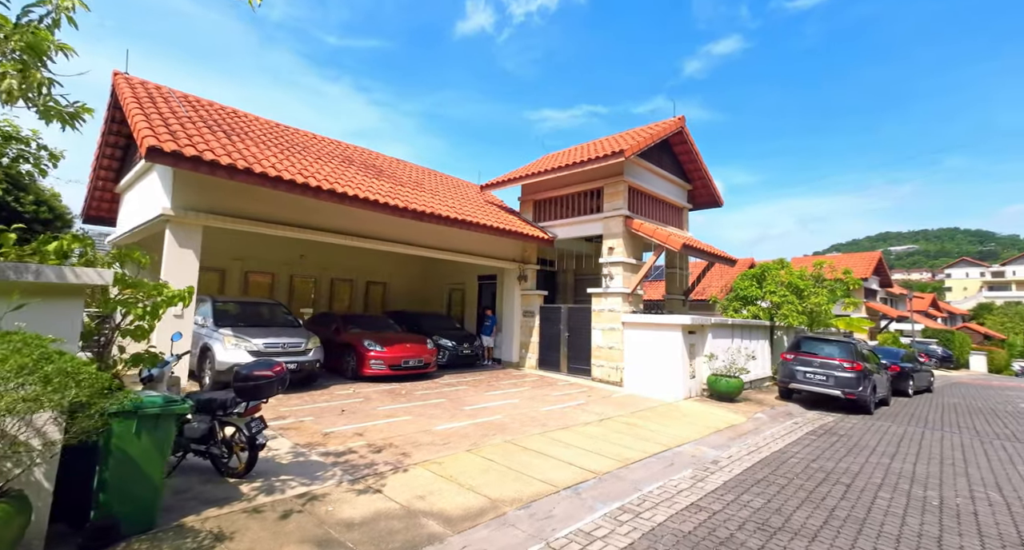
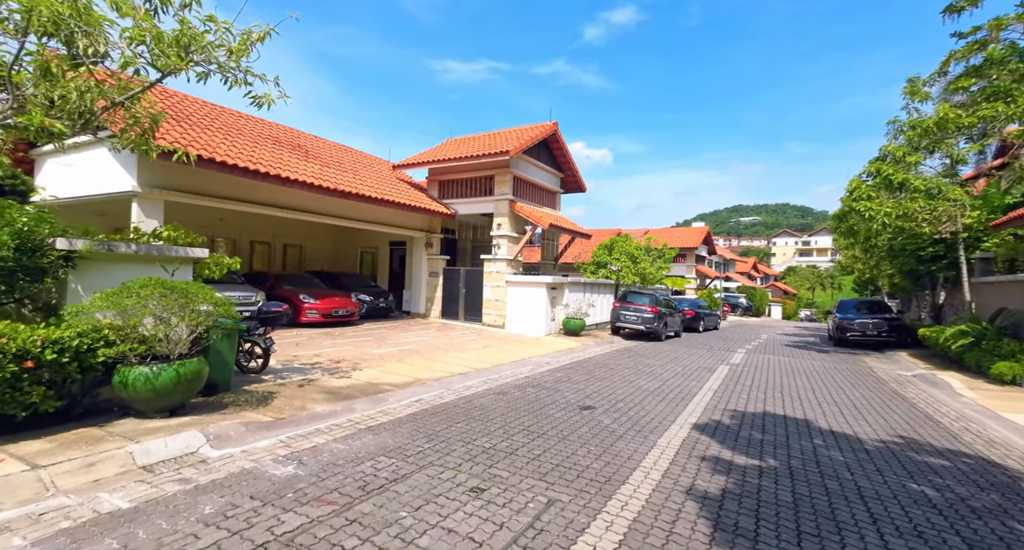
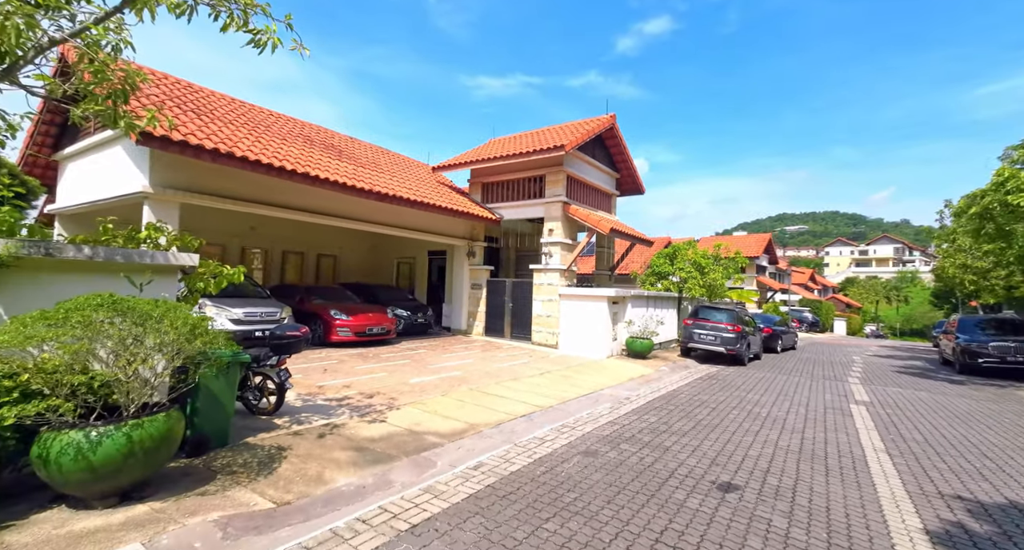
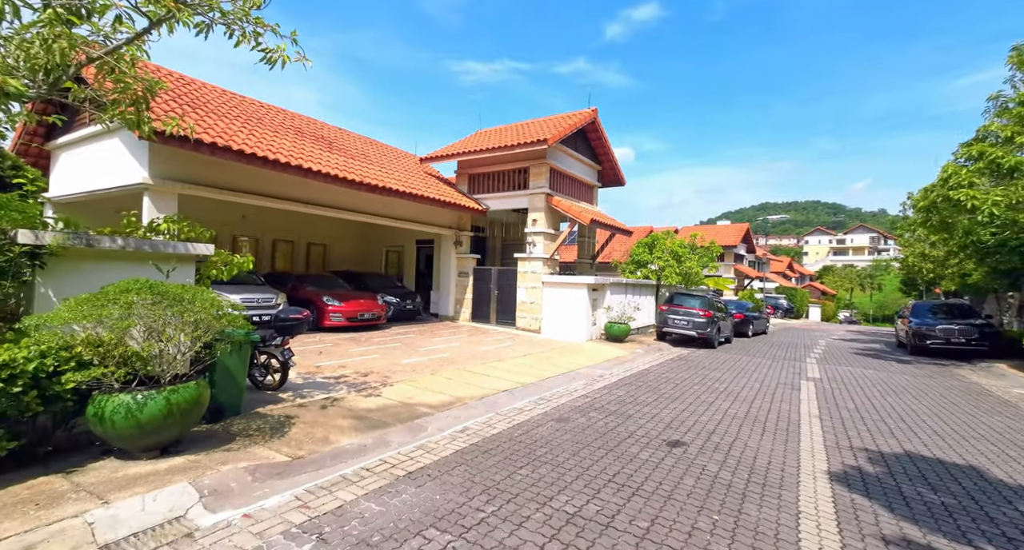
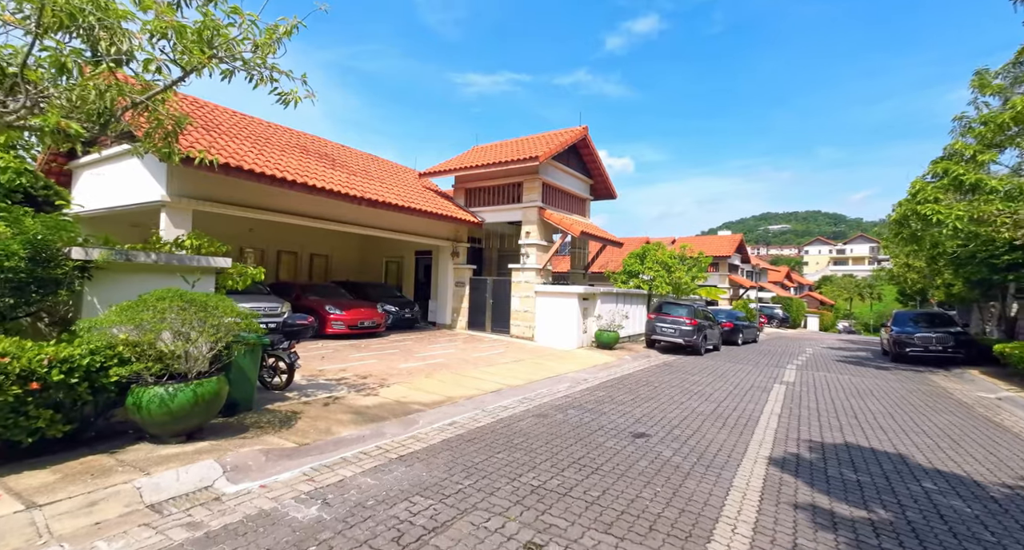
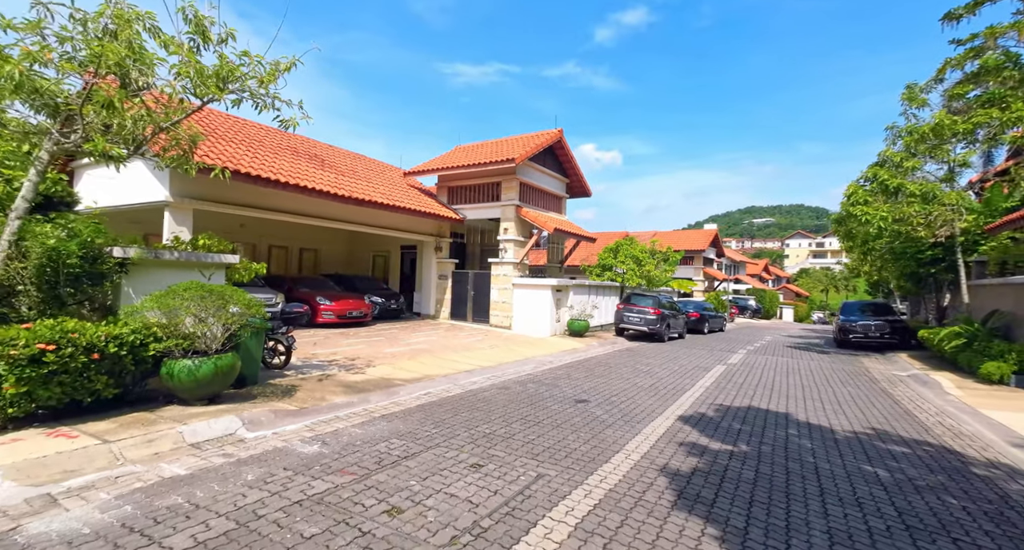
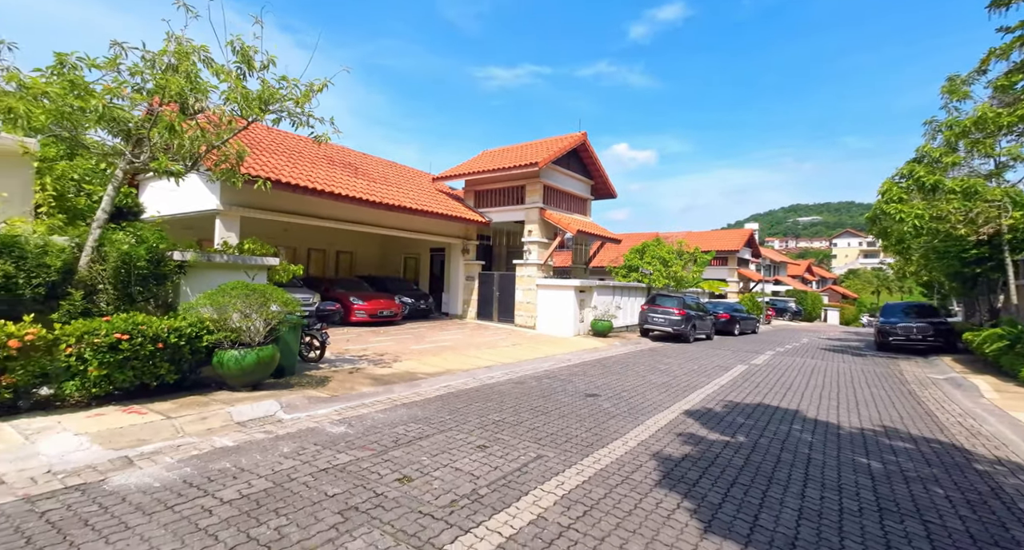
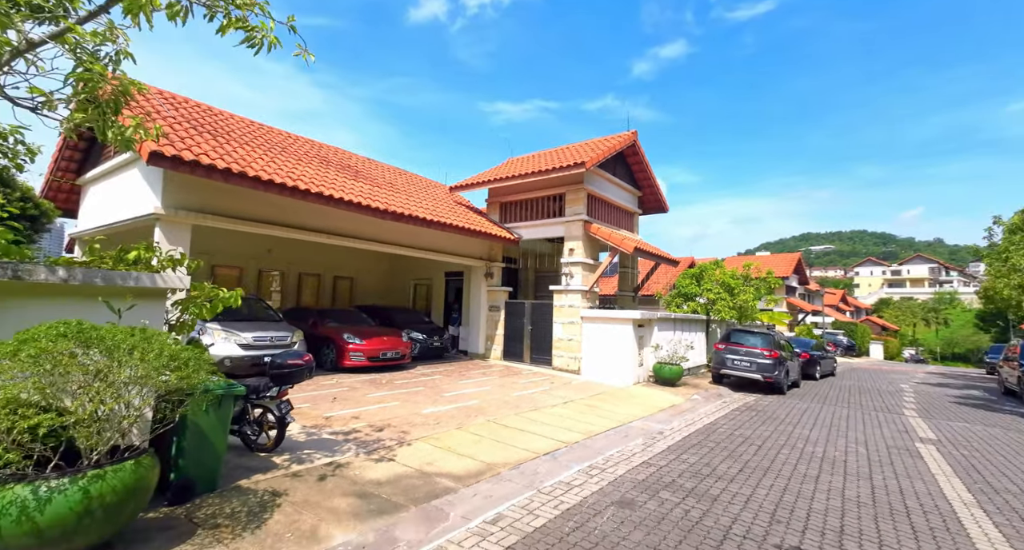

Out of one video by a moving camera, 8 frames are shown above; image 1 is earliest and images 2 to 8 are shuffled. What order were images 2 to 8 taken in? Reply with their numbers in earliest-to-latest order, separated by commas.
8, 3, 4, 5, 2, 6, 7
